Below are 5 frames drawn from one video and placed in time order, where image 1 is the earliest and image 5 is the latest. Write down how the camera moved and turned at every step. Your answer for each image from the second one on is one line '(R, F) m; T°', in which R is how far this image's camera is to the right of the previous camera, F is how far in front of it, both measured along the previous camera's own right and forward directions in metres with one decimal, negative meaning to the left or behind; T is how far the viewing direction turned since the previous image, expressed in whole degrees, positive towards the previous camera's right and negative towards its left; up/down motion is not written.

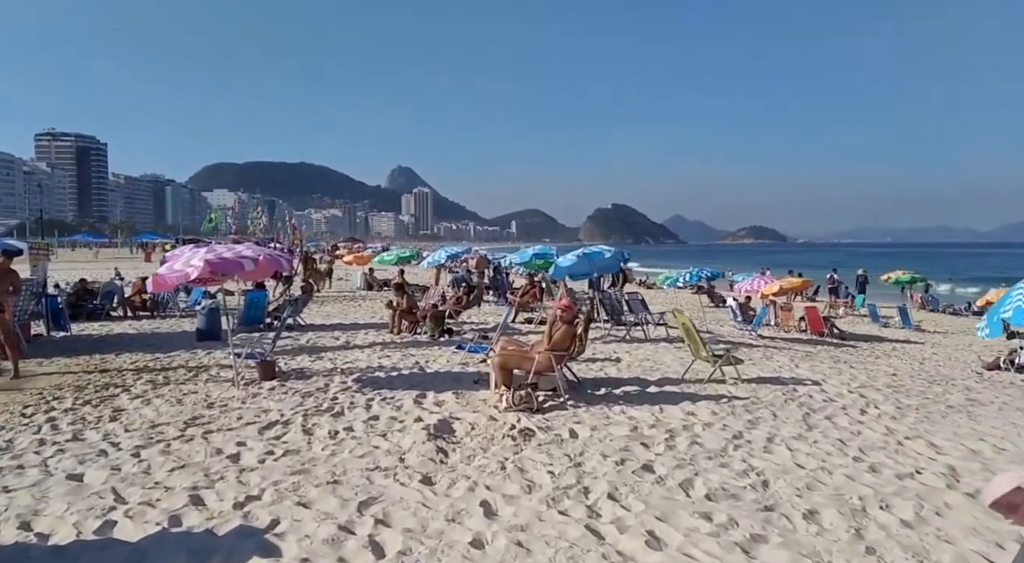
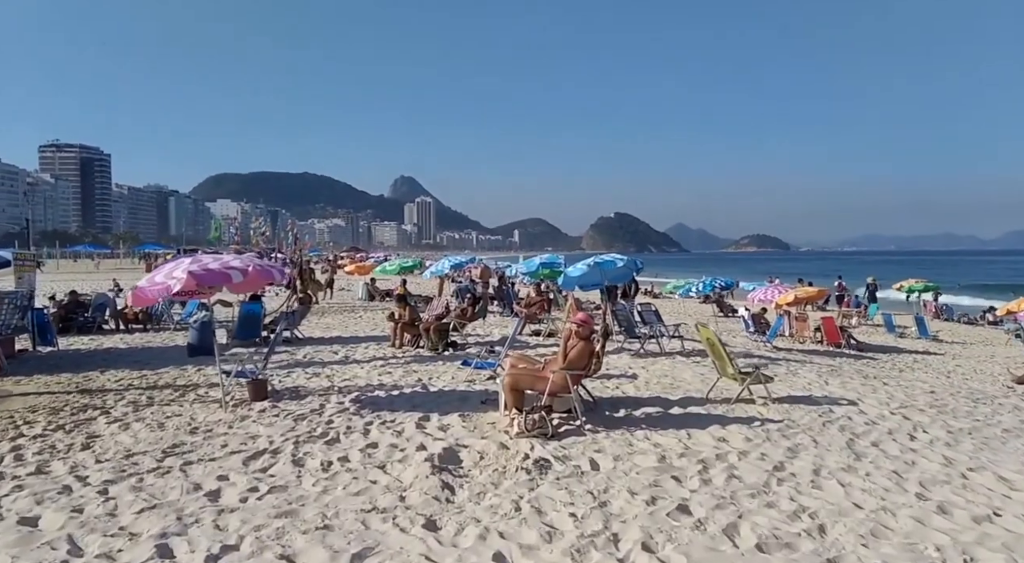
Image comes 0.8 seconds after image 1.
(-0.1, +0.5) m; 0°
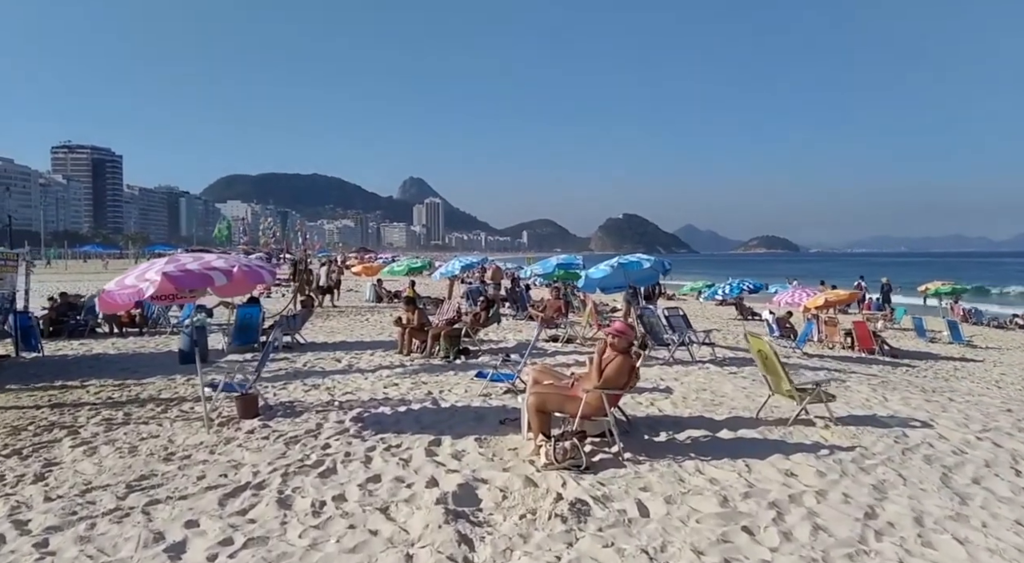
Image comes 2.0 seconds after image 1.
(-0.1, +0.8) m; -1°
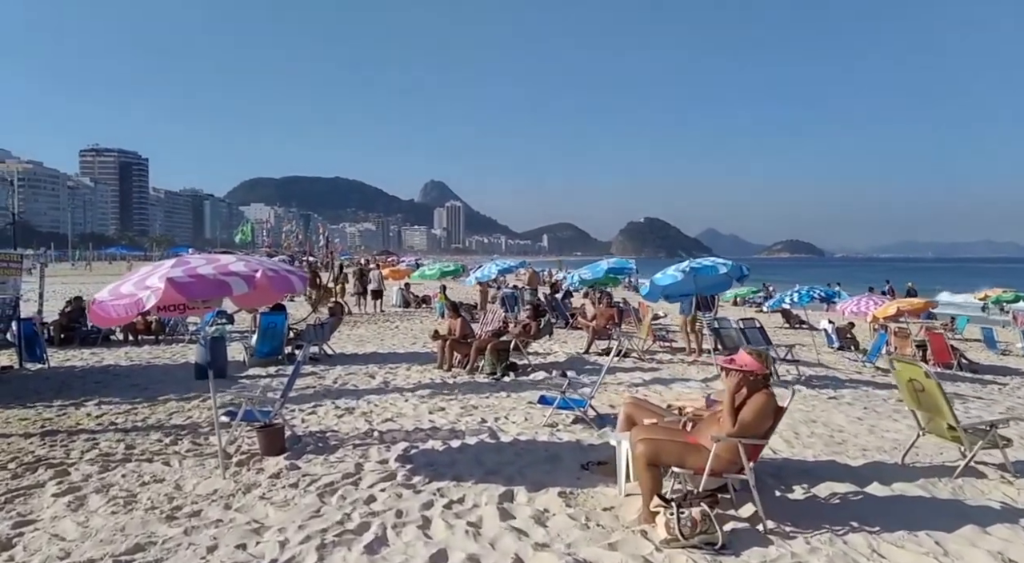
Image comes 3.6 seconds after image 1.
(-0.4, +1.1) m; -2°
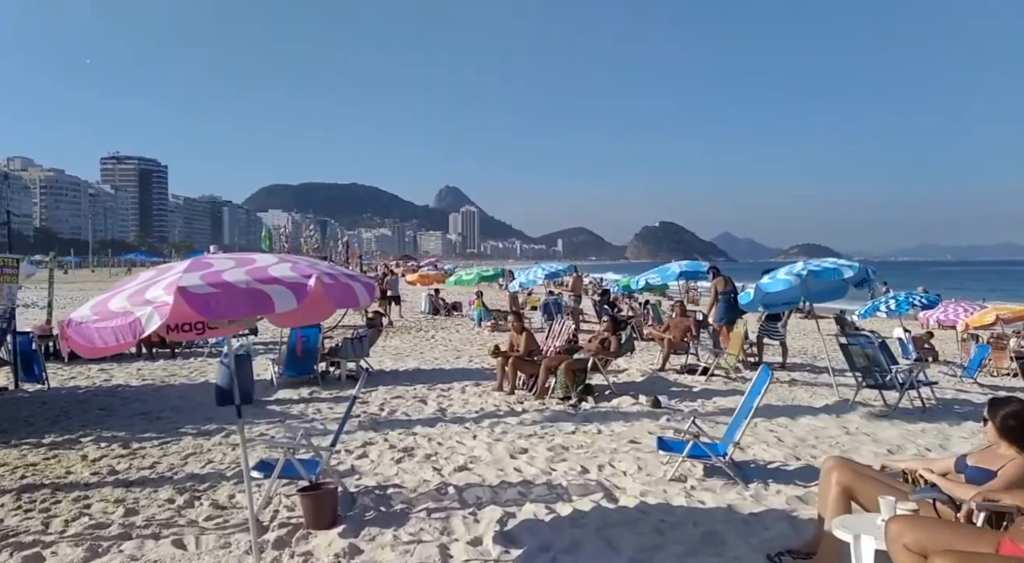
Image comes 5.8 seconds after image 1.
(-0.6, +1.4) m; -1°
